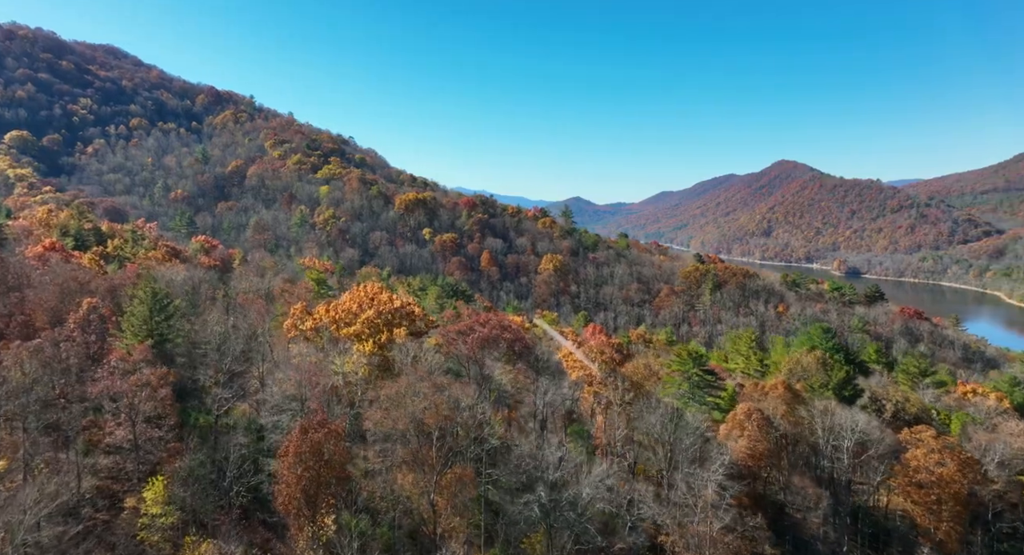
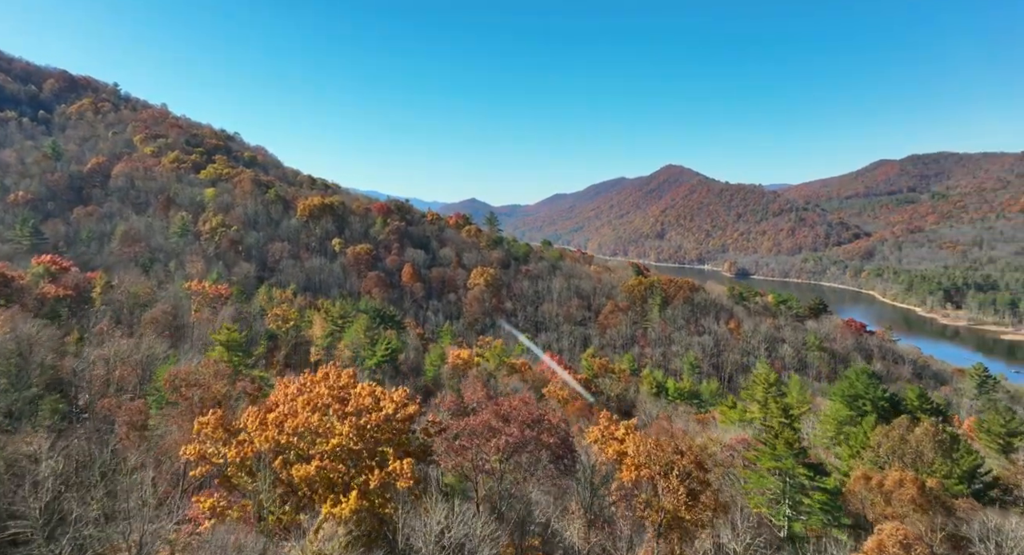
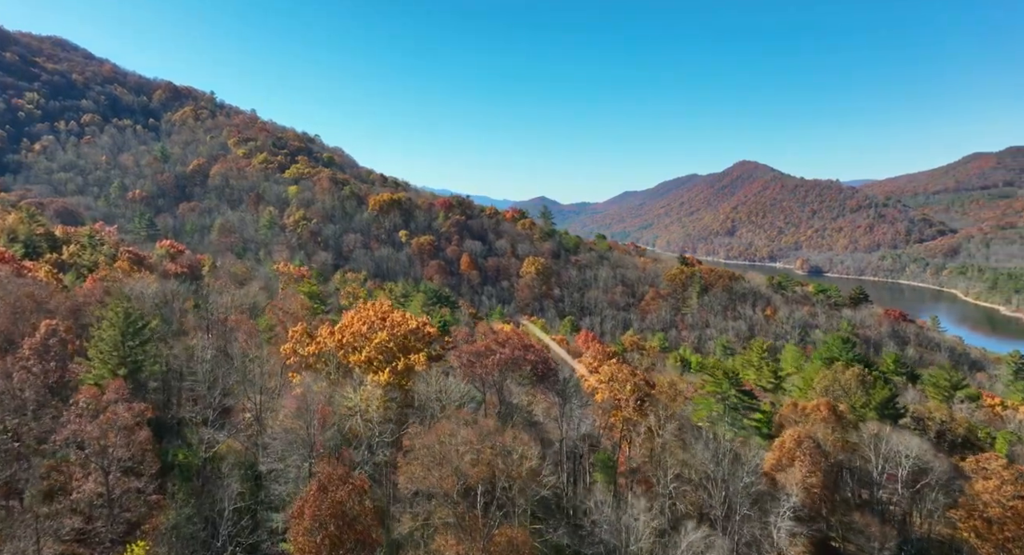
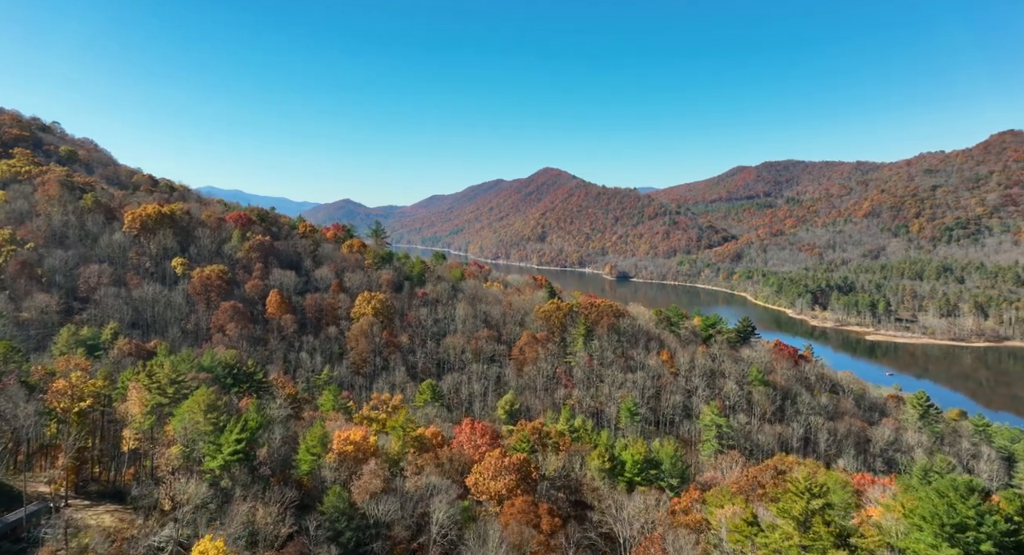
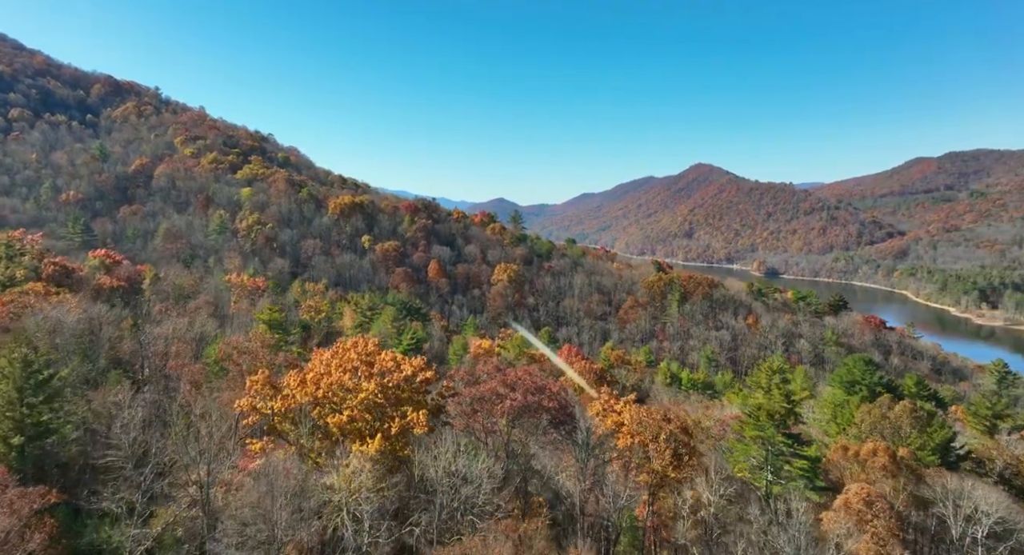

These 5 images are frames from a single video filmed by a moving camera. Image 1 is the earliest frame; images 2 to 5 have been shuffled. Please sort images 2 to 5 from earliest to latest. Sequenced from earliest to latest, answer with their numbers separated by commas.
3, 5, 2, 4
